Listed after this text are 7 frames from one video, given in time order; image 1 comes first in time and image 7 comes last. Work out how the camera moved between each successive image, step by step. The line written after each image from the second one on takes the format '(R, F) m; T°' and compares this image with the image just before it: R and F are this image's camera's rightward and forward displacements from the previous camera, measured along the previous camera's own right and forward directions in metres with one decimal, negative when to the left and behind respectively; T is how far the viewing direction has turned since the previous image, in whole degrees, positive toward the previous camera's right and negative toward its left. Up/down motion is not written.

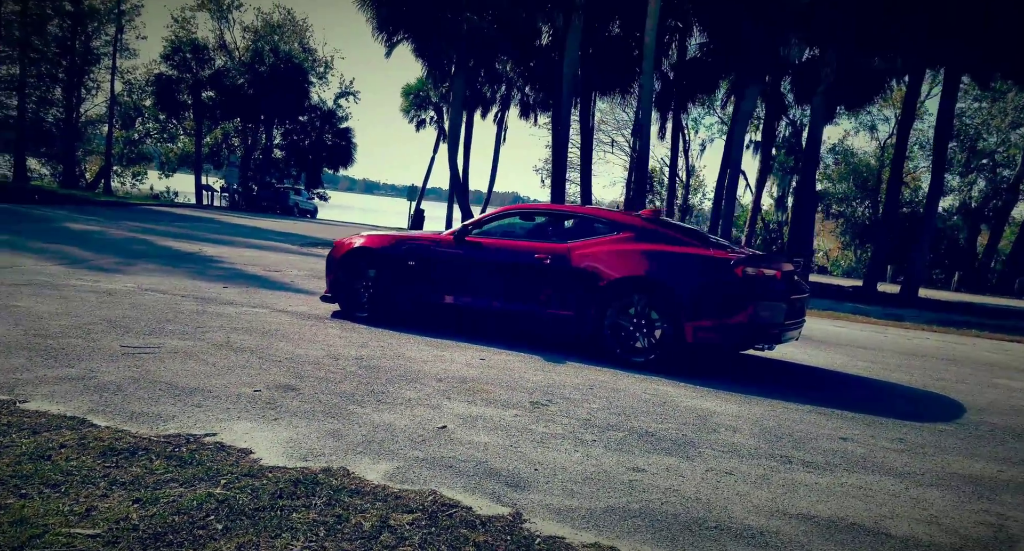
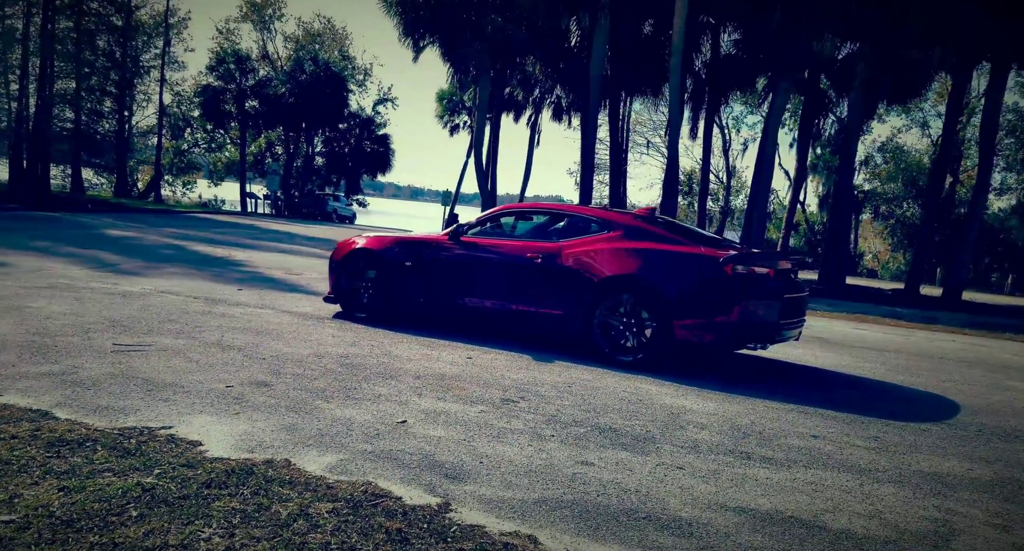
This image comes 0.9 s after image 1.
(+0.3, 0.0) m; -1°
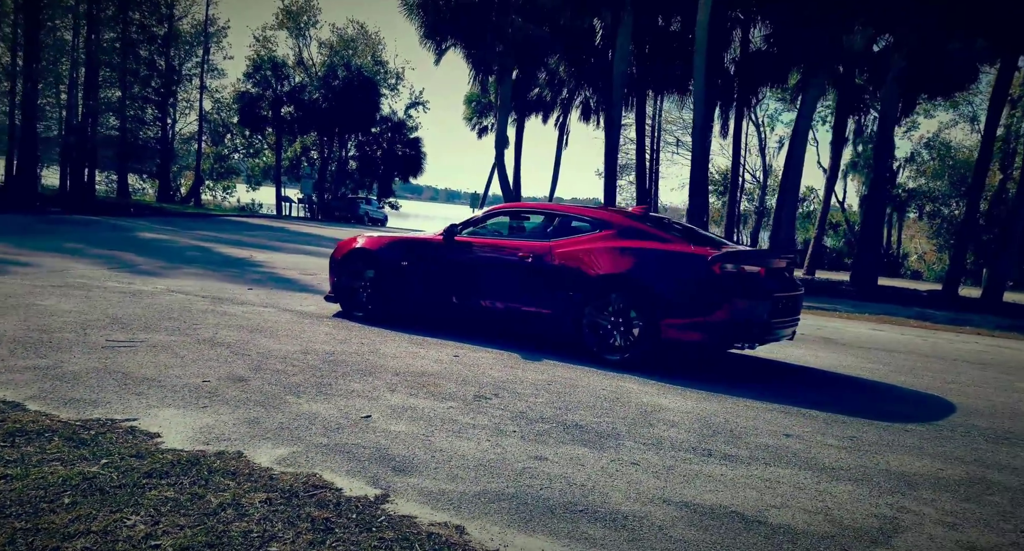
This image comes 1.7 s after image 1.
(+0.2, 0.0) m; 0°
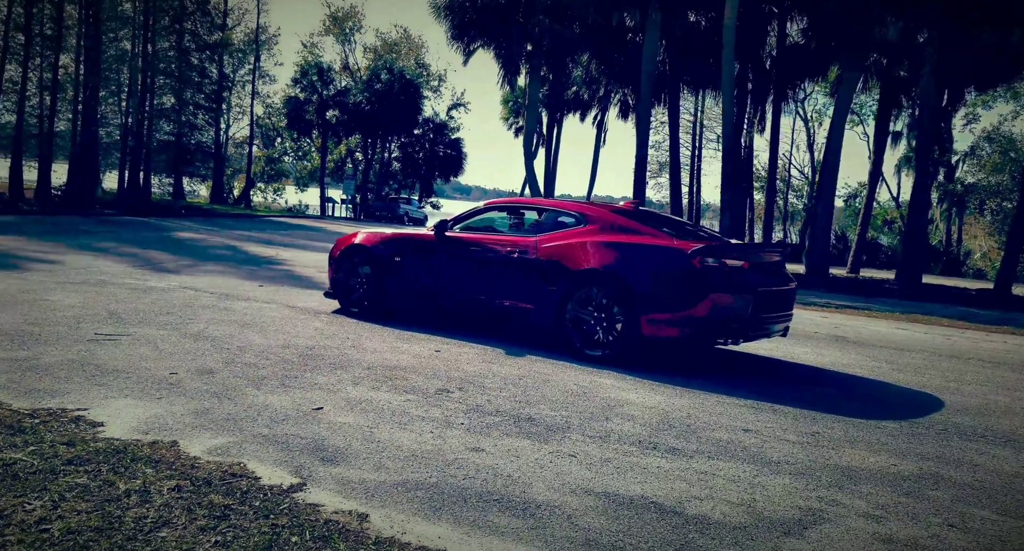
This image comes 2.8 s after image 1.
(+0.3, 0.0) m; 0°
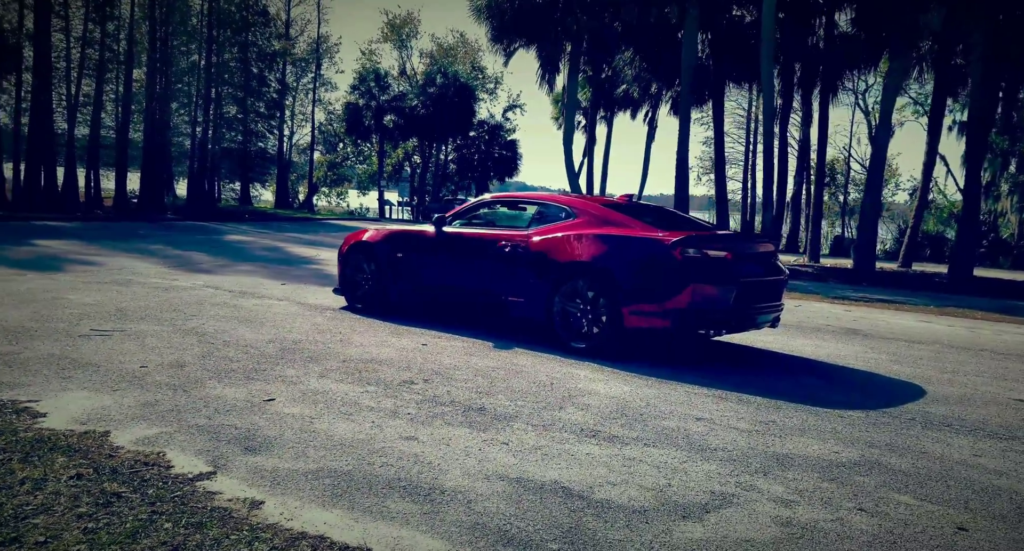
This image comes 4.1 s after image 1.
(+0.4, 0.0) m; -1°
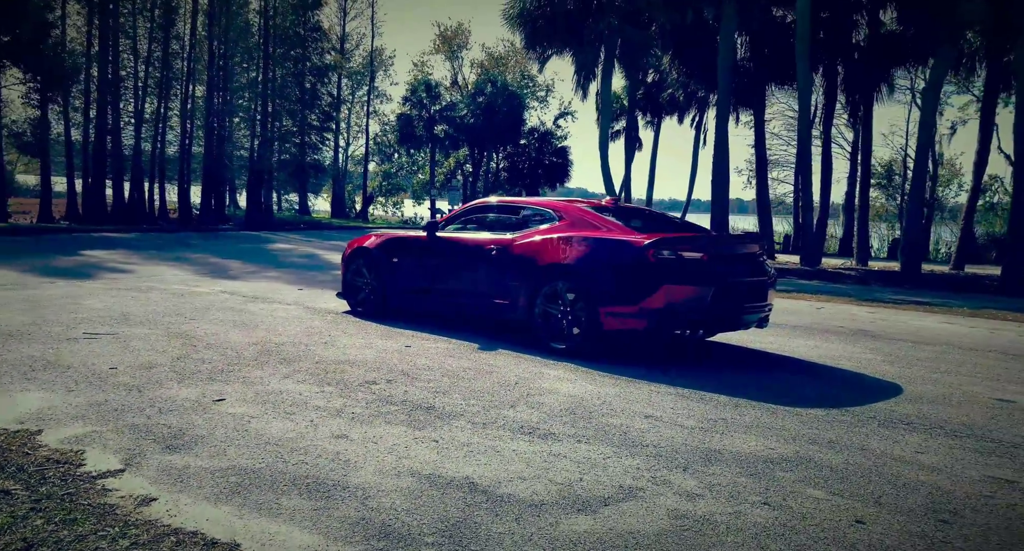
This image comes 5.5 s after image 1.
(+0.4, 0.0) m; -1°
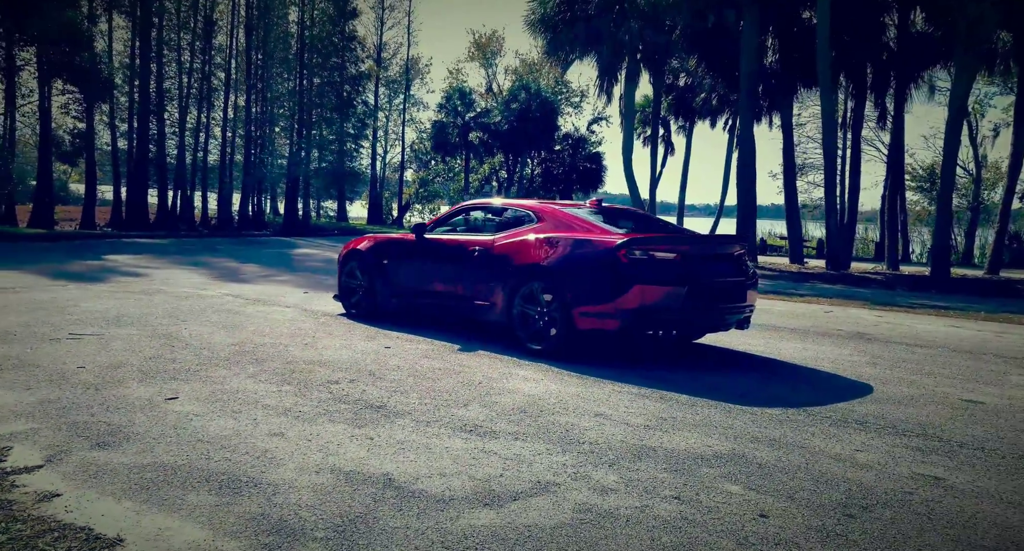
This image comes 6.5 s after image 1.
(+0.3, 0.0) m; 0°
